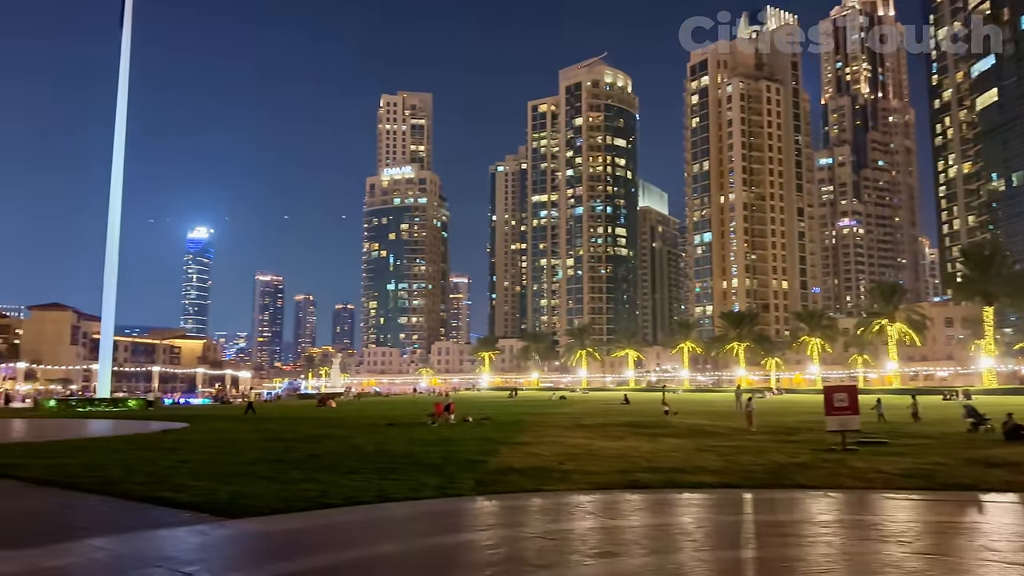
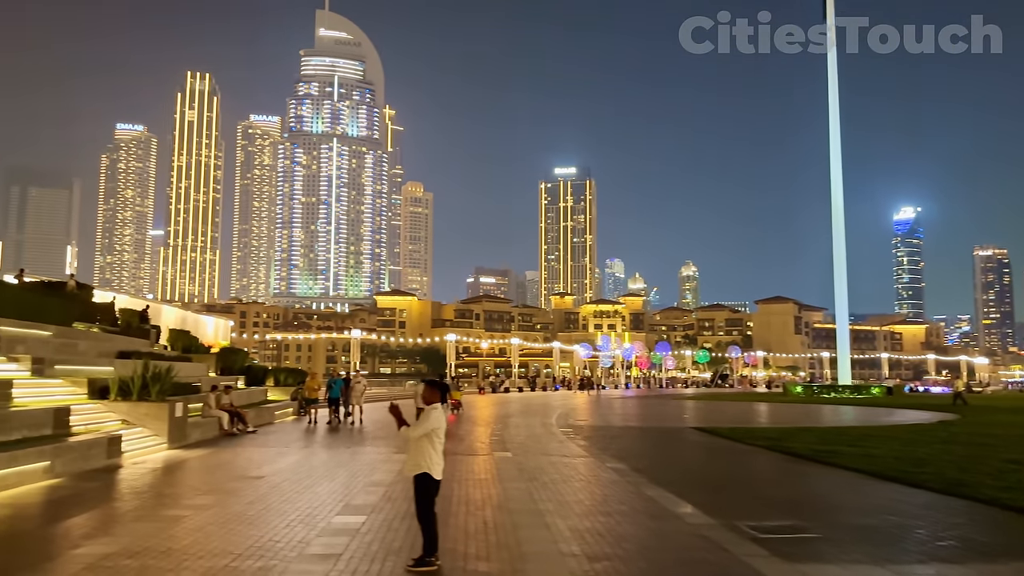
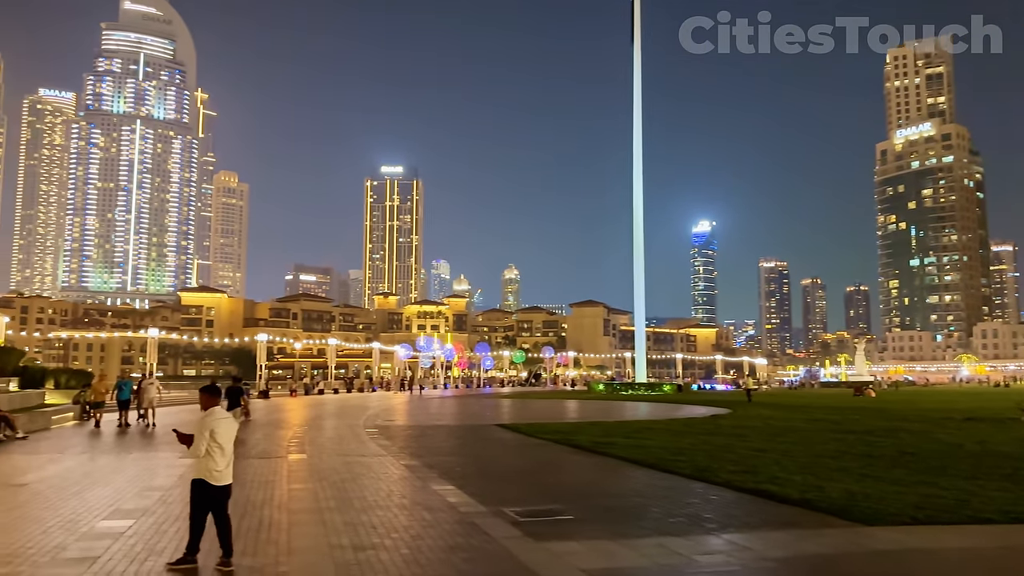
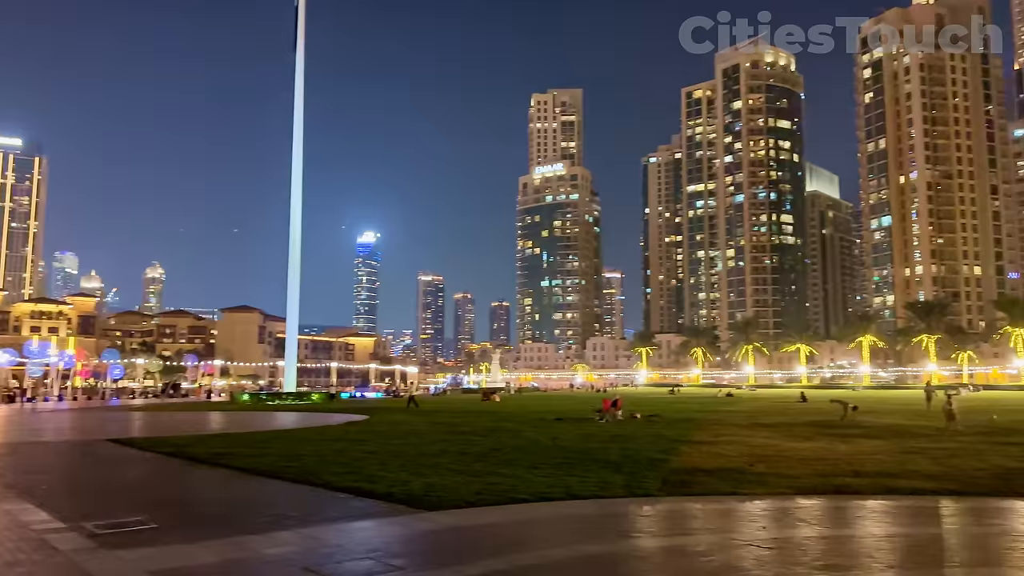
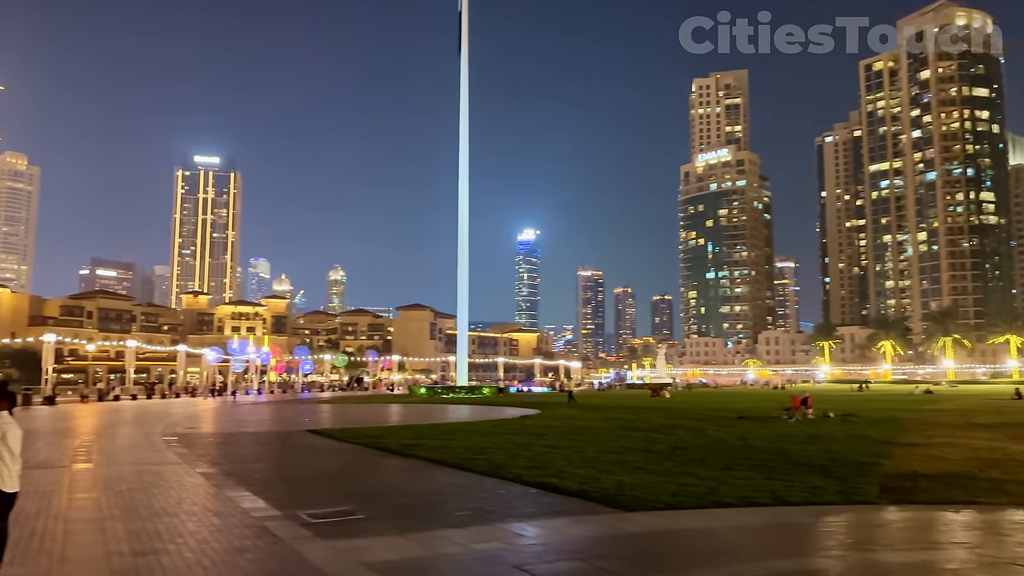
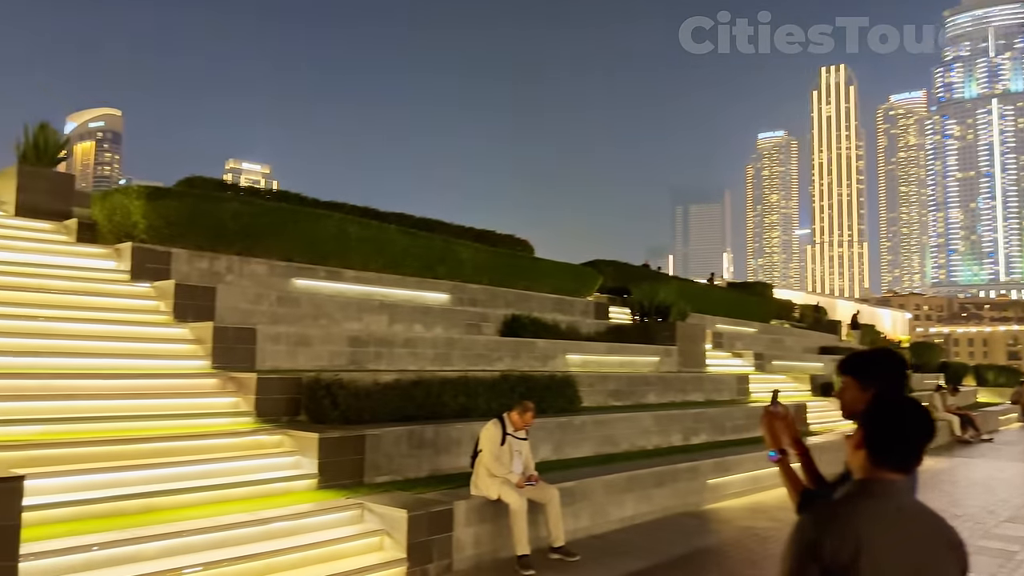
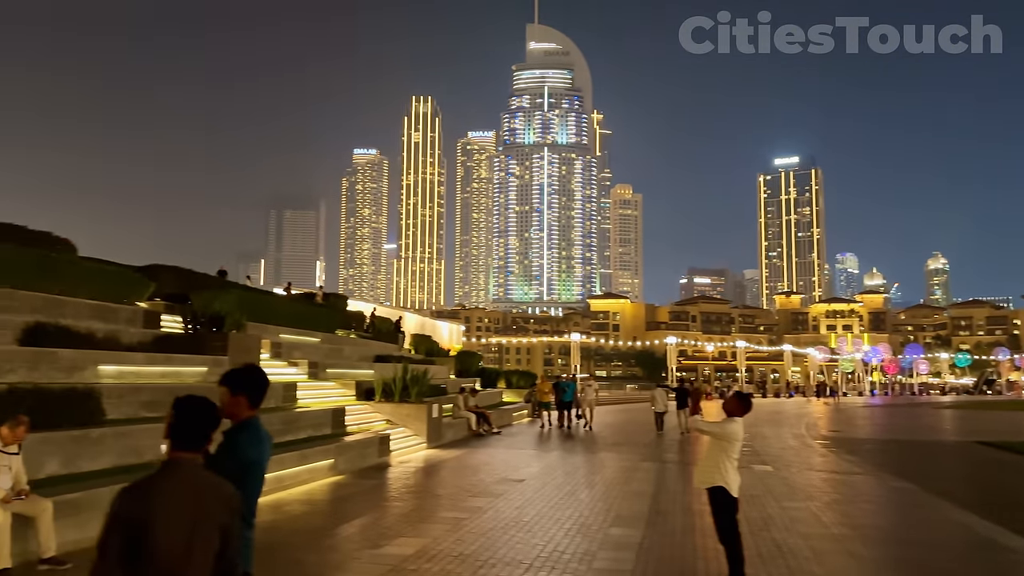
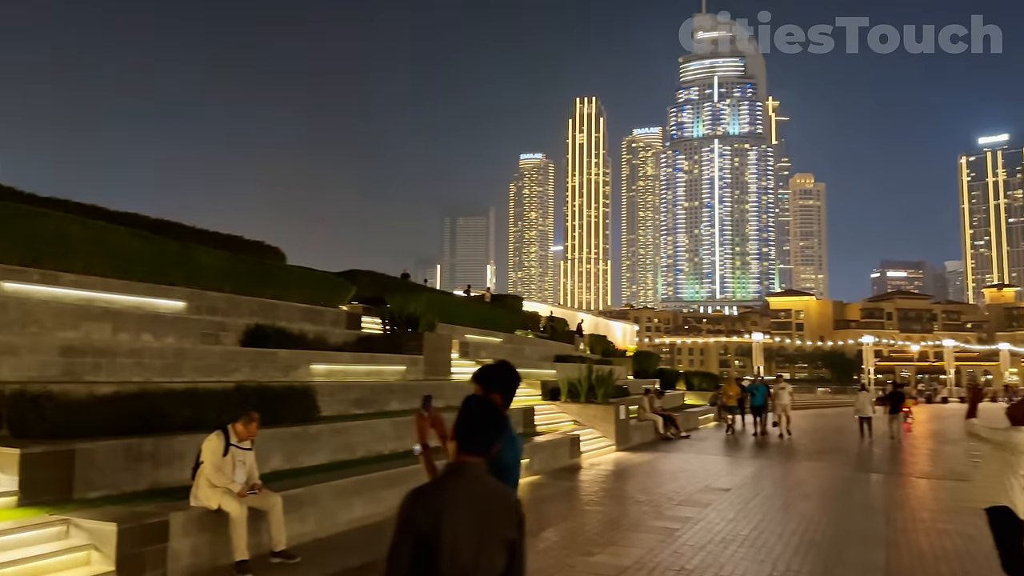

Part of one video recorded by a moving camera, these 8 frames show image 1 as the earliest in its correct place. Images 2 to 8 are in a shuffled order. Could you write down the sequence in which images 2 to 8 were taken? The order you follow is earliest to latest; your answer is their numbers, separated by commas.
4, 5, 3, 2, 7, 8, 6
